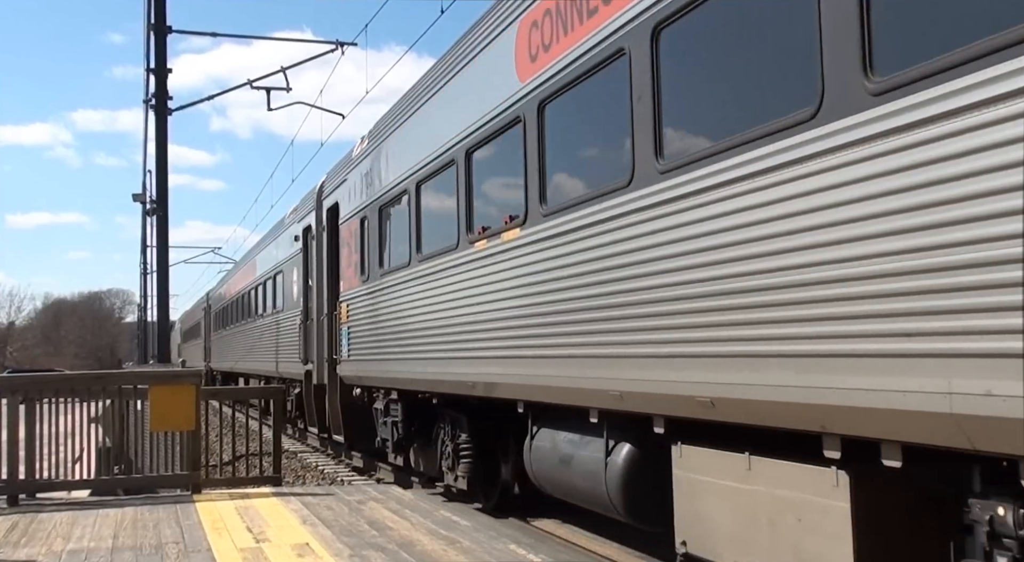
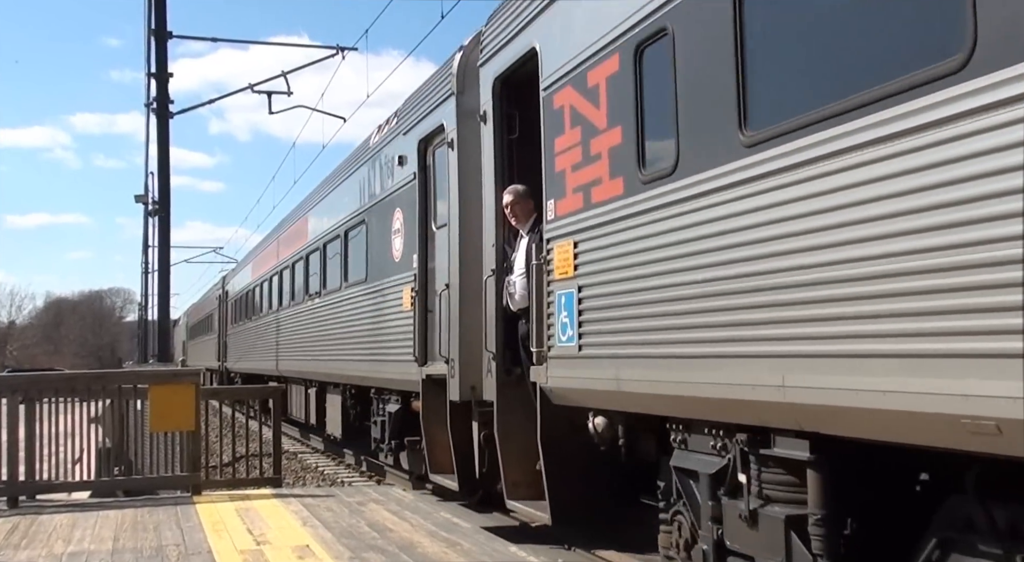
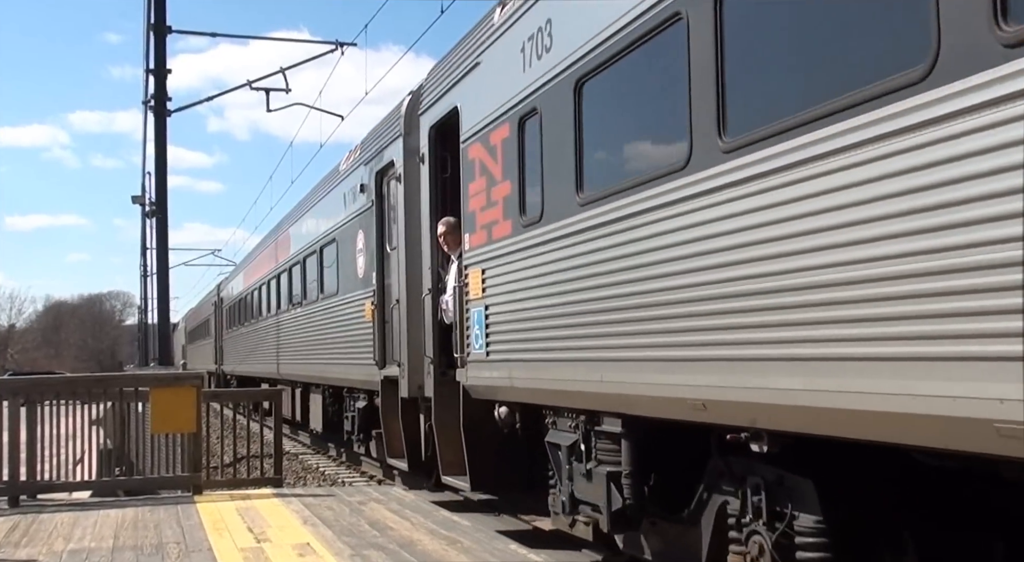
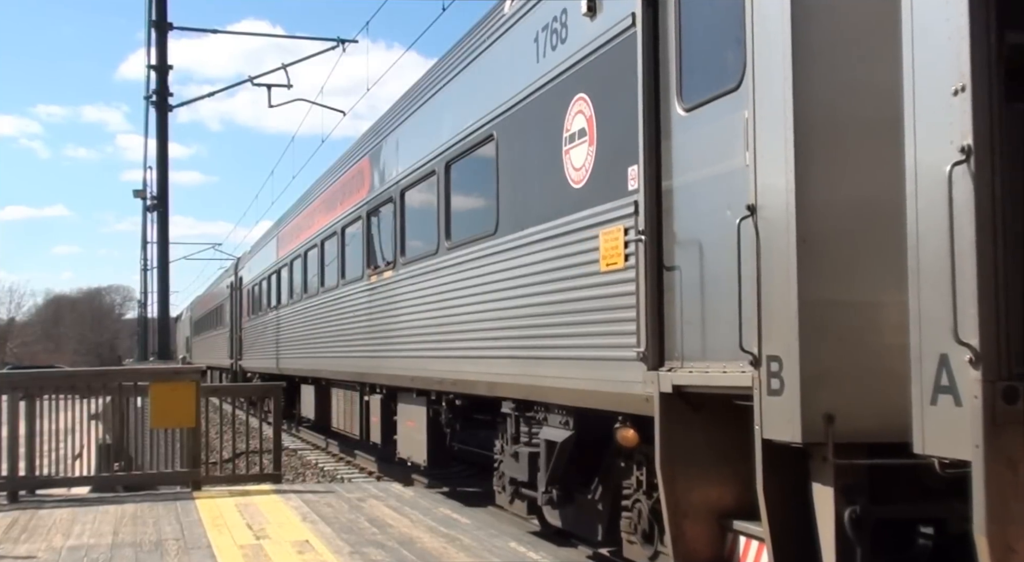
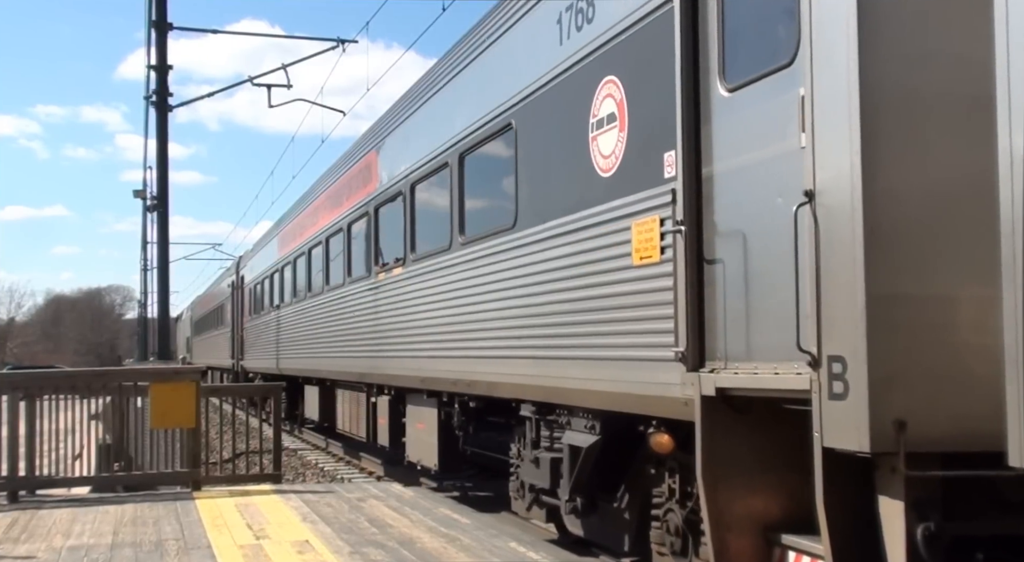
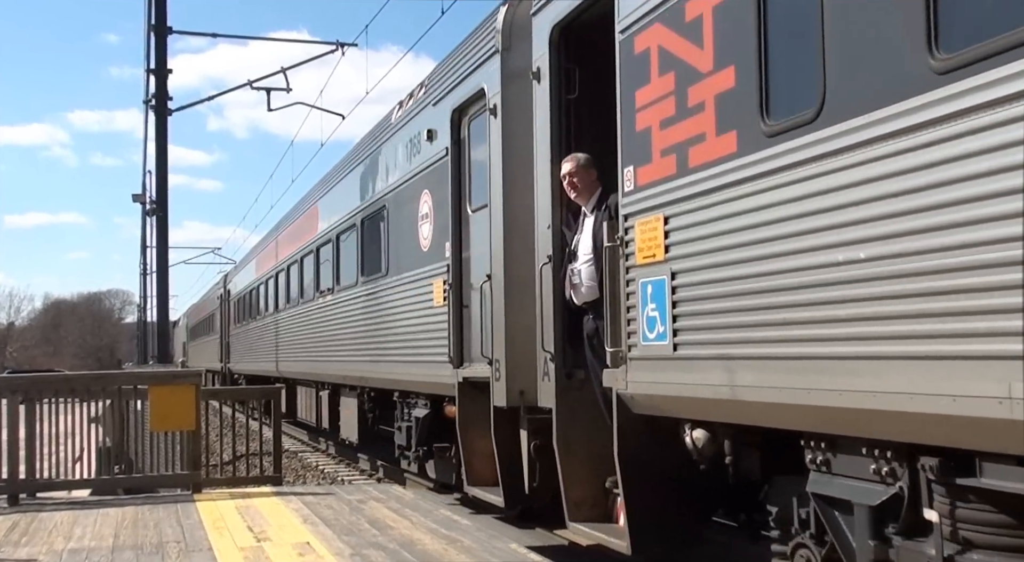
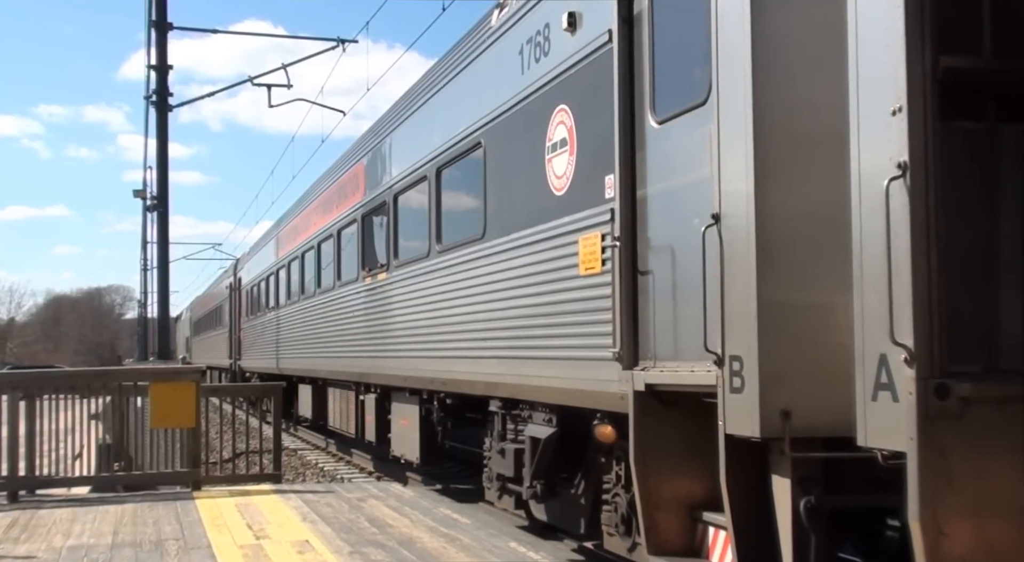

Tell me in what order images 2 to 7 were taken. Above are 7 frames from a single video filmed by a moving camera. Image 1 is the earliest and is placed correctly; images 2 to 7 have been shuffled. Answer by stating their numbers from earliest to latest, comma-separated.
3, 2, 6, 7, 4, 5
